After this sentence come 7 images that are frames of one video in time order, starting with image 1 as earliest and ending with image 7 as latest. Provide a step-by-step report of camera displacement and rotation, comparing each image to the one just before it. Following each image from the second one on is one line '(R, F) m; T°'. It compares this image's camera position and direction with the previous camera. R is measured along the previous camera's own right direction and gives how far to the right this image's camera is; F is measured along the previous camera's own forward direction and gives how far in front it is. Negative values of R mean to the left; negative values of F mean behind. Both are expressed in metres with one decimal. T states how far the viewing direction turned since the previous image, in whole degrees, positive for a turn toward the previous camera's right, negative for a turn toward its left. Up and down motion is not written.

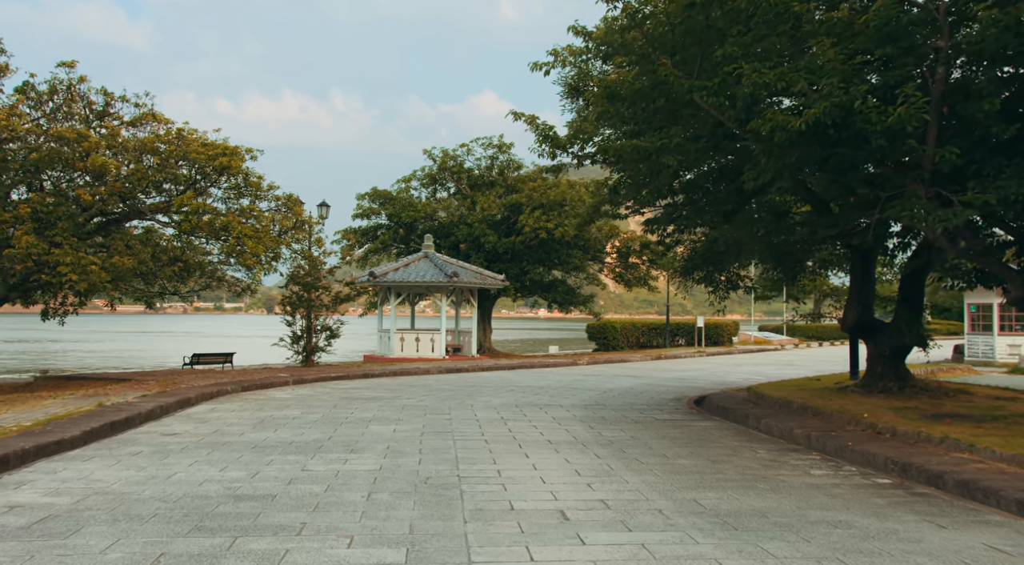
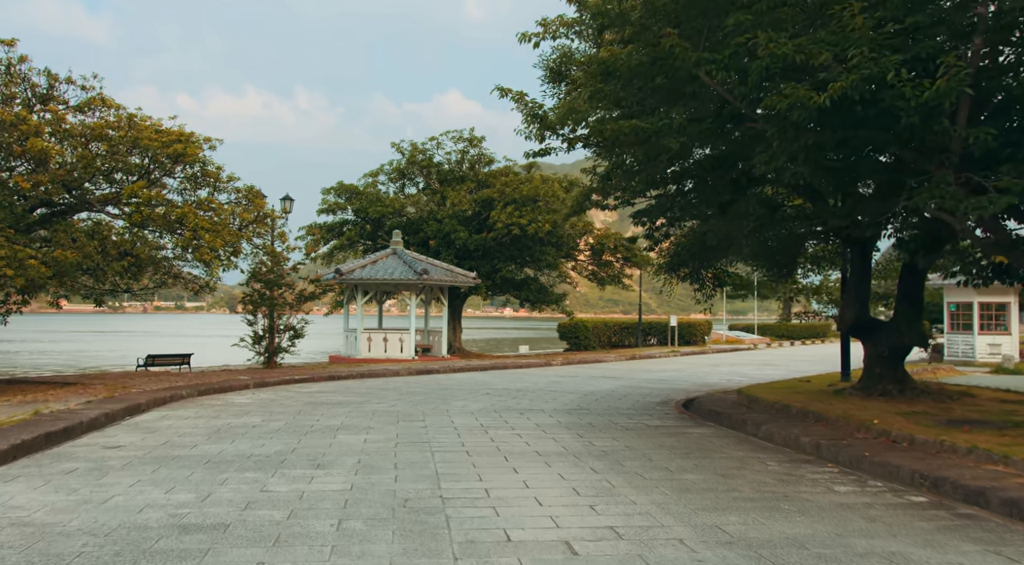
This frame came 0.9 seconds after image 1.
(-0.2, +1.0) m; +2°
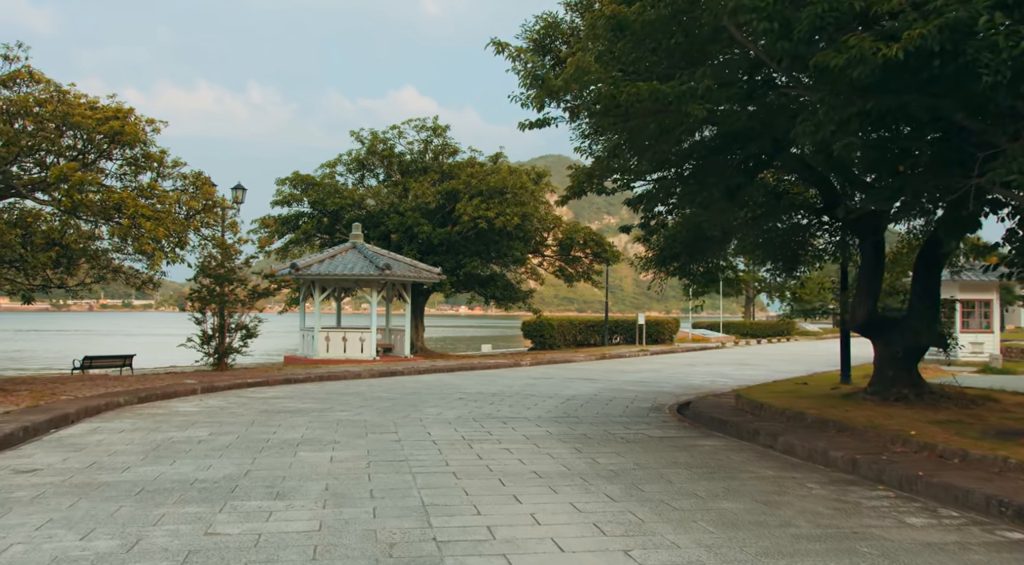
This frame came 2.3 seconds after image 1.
(-0.4, +1.4) m; +3°
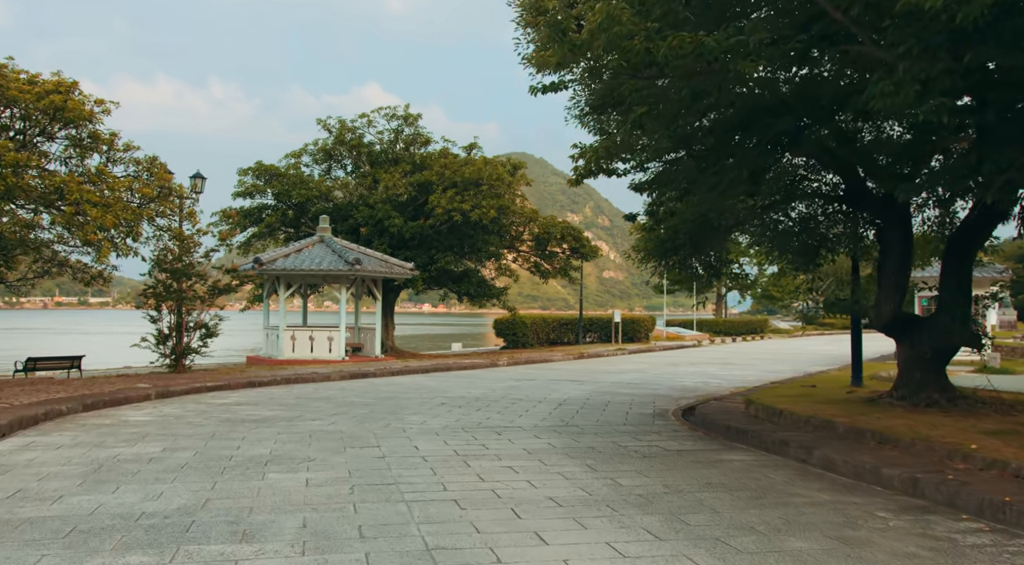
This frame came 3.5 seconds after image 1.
(-0.4, +1.3) m; +2°
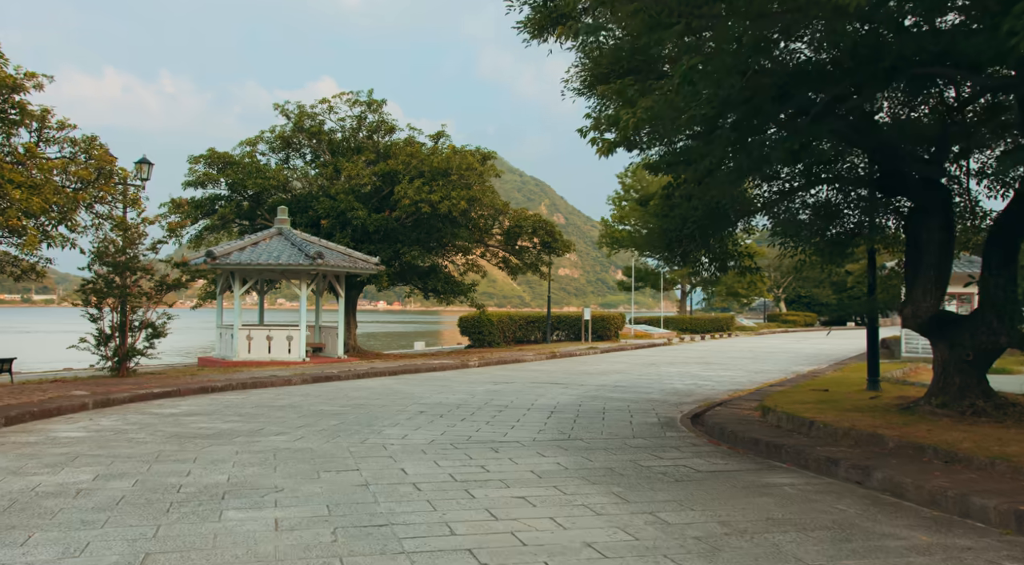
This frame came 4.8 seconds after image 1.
(-0.5, +1.5) m; +3°
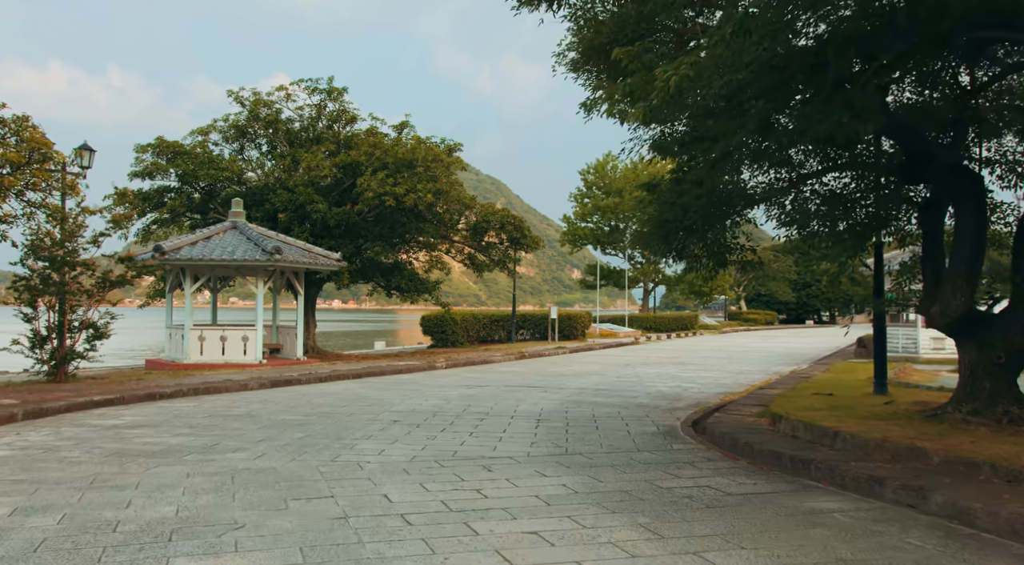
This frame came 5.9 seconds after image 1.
(-0.4, +1.2) m; +3°
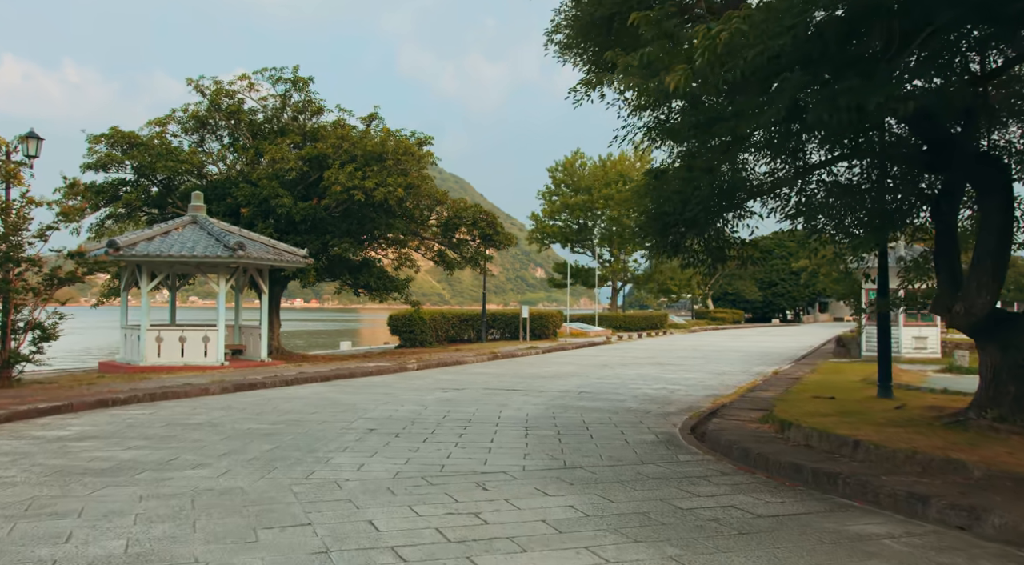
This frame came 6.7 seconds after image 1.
(-0.3, +0.9) m; +2°
